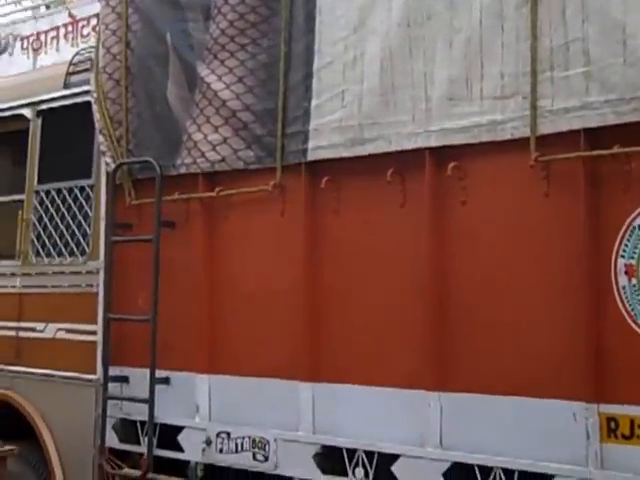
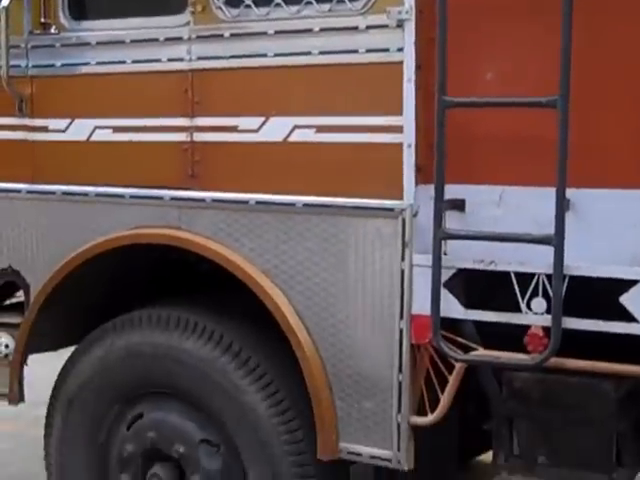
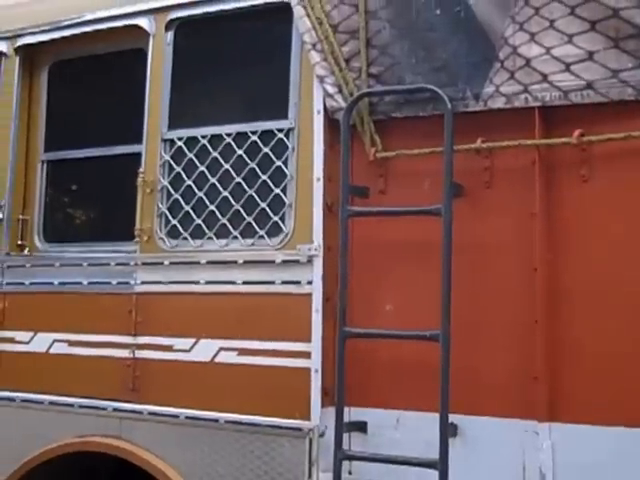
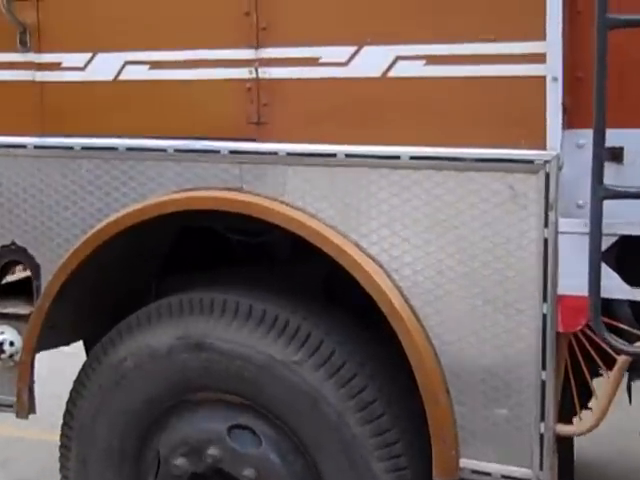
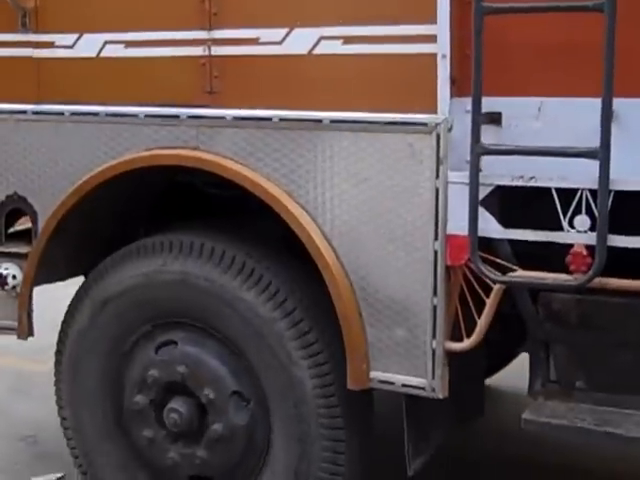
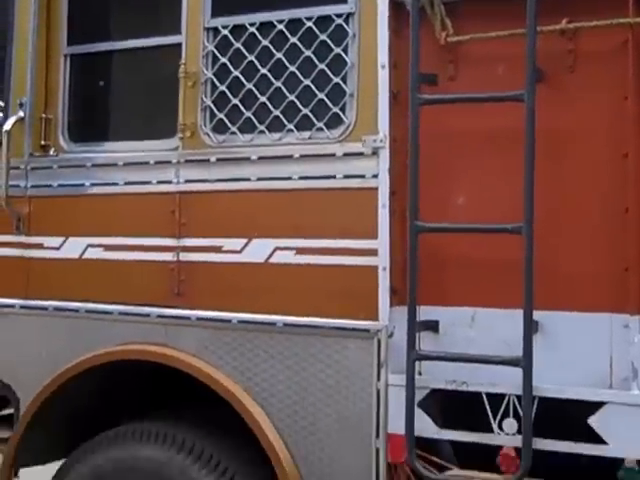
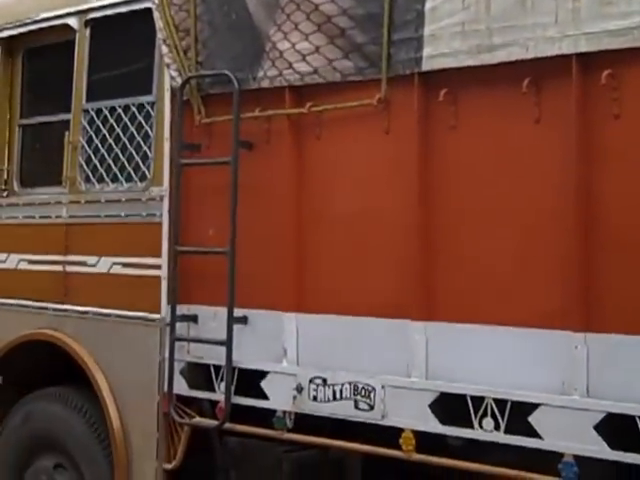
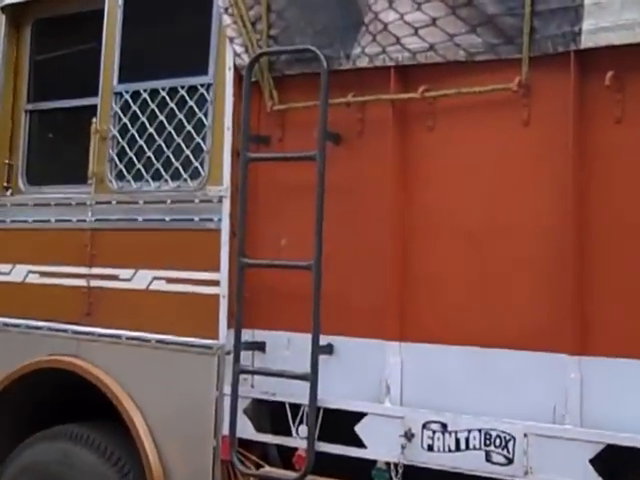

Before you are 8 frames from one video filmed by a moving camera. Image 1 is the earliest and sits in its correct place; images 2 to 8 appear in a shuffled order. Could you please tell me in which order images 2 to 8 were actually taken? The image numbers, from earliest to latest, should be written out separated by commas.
7, 8, 3, 6, 2, 5, 4
